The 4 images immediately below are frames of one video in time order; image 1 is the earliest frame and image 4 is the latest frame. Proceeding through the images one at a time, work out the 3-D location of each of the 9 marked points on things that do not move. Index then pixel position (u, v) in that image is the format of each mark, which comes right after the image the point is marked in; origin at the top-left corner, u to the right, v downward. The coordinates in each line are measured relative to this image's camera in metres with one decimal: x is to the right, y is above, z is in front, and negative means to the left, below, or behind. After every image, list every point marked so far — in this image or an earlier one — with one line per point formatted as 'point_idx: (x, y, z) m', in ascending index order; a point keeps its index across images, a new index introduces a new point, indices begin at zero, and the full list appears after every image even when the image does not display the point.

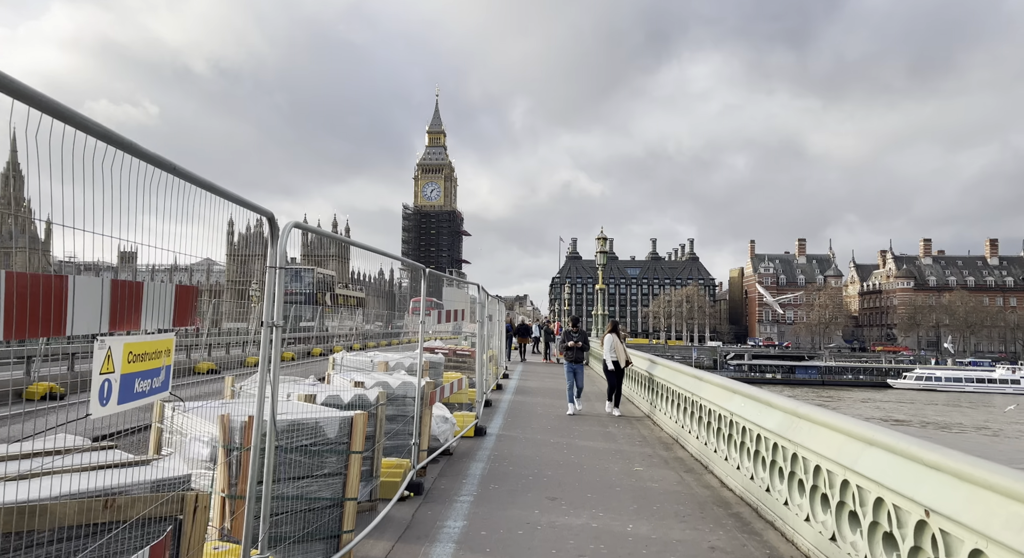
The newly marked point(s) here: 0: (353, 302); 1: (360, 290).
0: (-1.3, -0.2, +5.1) m
1: (-1.2, -0.1, +5.2) m
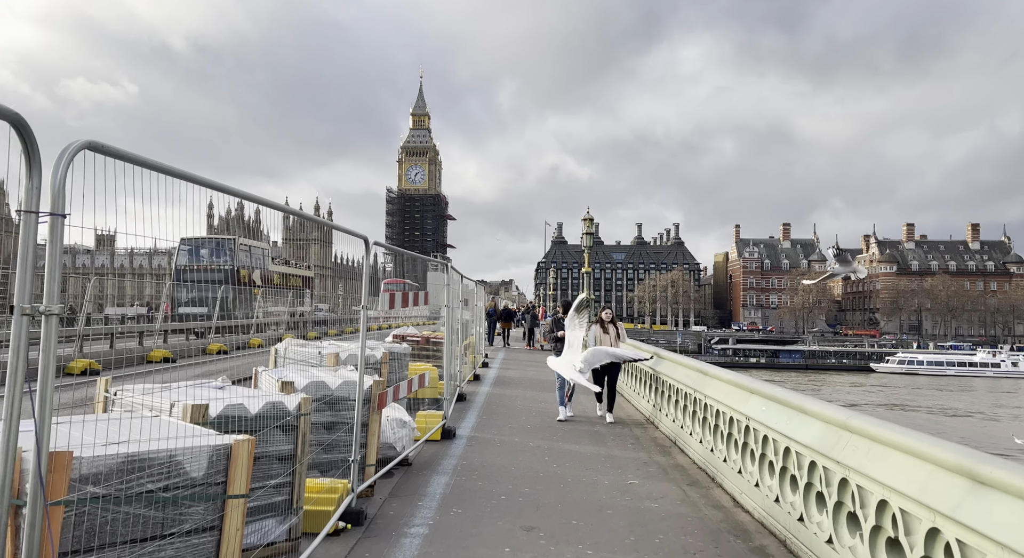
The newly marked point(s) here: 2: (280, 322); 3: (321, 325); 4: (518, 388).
0: (-1.5, 0.0, +4.2) m
1: (-1.4, +0.1, +4.3) m
2: (-1.5, -0.3, +4.0) m
3: (-1.4, -0.3, +4.6) m
4: (+0.1, -1.7, +9.7) m
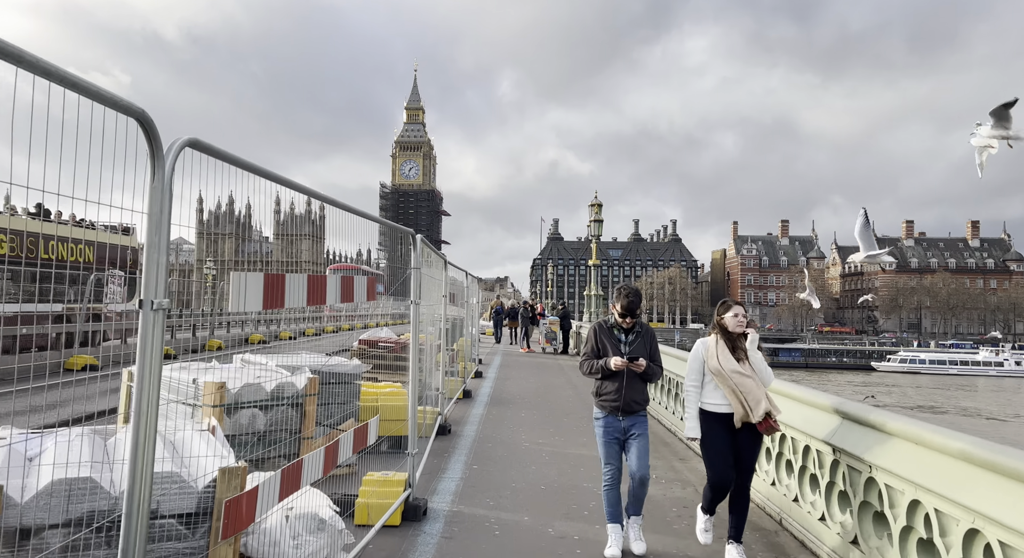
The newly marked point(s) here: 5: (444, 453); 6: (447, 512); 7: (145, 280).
0: (-1.4, +0.1, +2.1) m
1: (-1.4, +0.2, +2.2) m
2: (-1.5, -0.2, +2.0) m
3: (-1.4, -0.2, +2.6) m
4: (+0.1, -1.6, +7.7) m
5: (-0.6, -1.5, +5.8) m
6: (-0.5, -1.6, +4.6) m
7: (-1.4, 0.0, +2.6) m
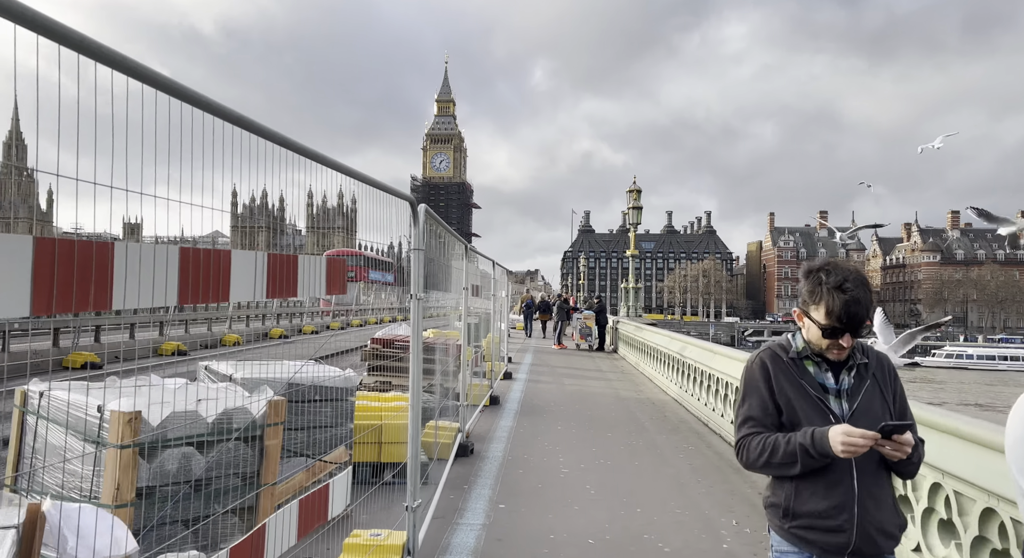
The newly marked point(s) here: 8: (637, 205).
0: (-1.3, +0.1, +1.3) m
1: (-1.3, +0.2, +1.3) m
2: (-1.4, -0.1, +1.1) m
3: (-1.3, -0.2, +1.7) m
4: (+0.5, -1.5, +6.7) m
5: (-0.3, -1.5, +4.9) m
6: (-0.3, -1.5, +3.7) m
7: (-1.3, +0.1, +1.7) m
8: (+3.8, +2.2, +19.5) m
